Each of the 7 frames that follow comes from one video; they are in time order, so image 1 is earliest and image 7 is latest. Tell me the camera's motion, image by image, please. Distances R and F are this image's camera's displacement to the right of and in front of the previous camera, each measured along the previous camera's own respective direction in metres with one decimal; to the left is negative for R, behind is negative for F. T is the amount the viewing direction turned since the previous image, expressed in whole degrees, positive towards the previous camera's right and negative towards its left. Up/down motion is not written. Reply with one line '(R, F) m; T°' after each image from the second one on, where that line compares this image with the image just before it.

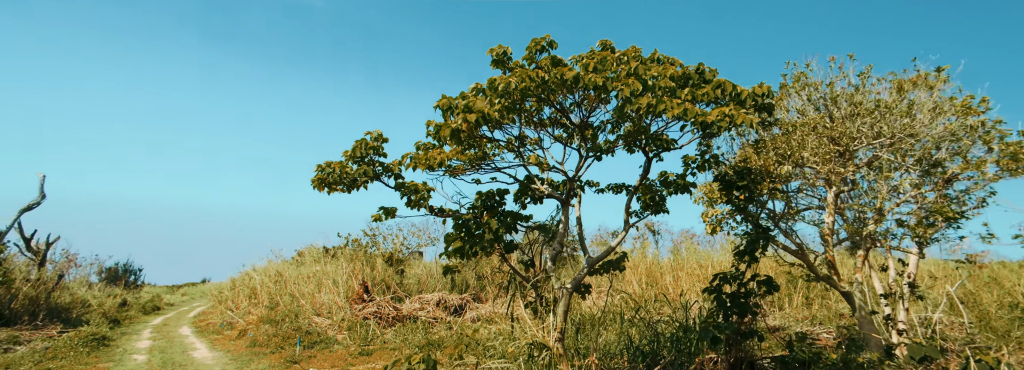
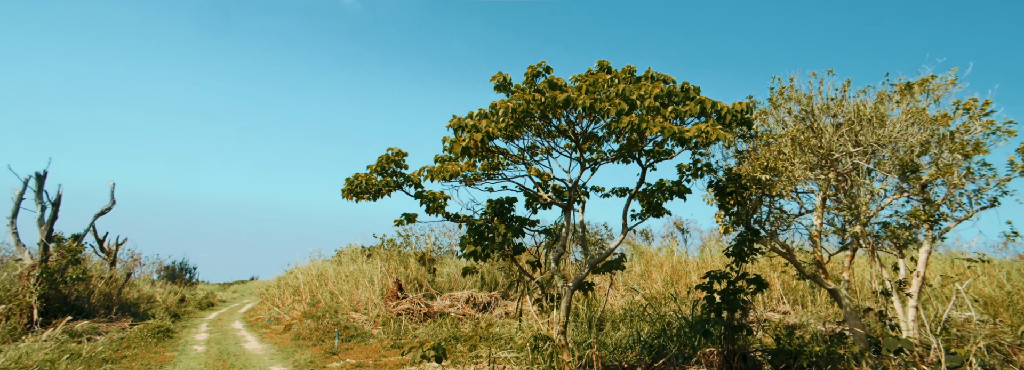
(+0.4, -0.7) m; -4°
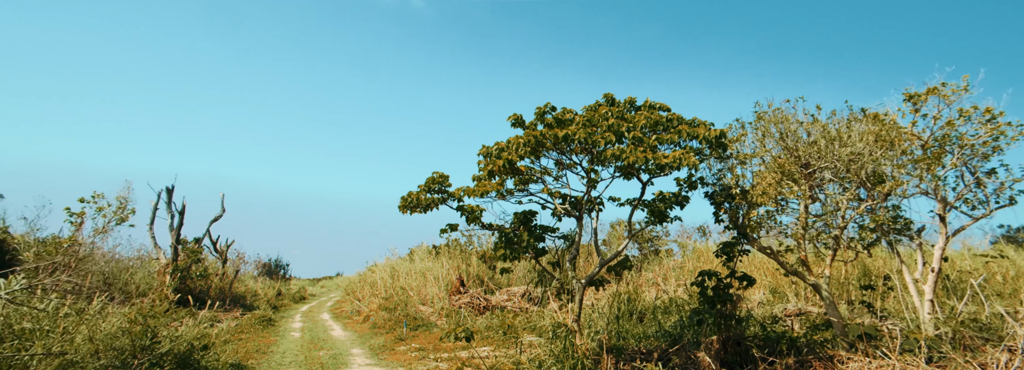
(+0.8, -1.5) m; -7°
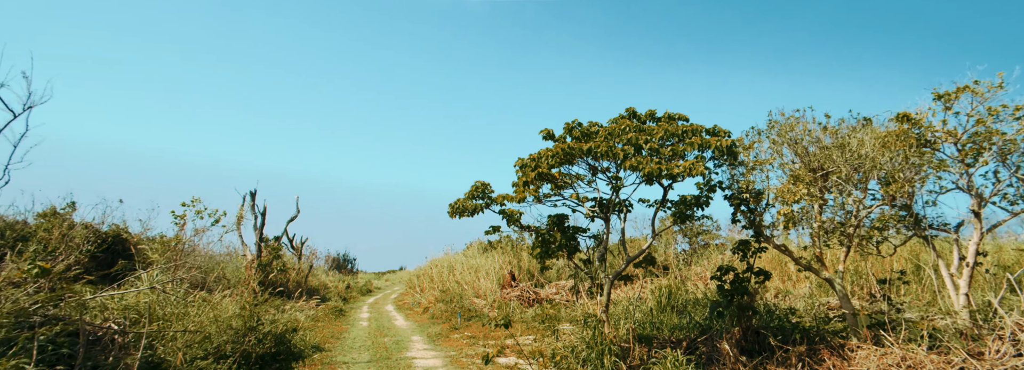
(+0.4, -1.1) m; -6°
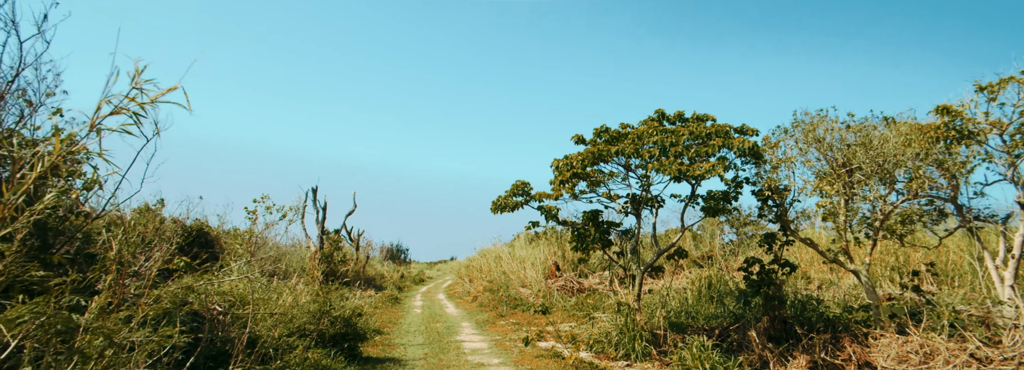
(+0.2, -0.8) m; -5°
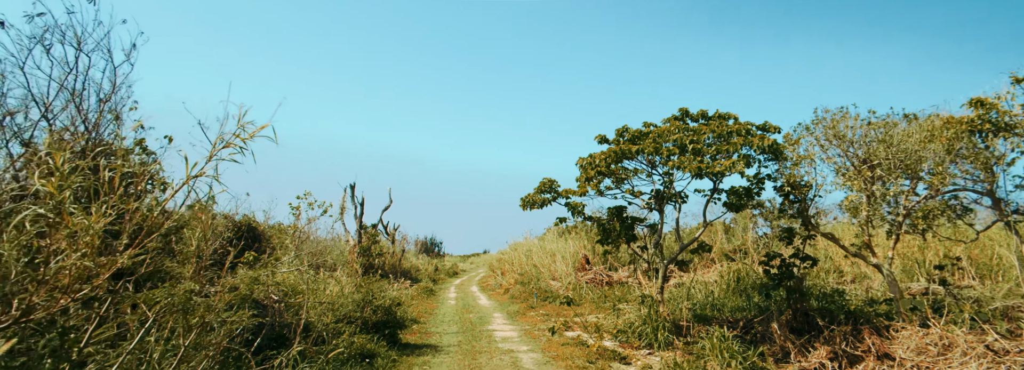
(+0.1, -0.5) m; -3°
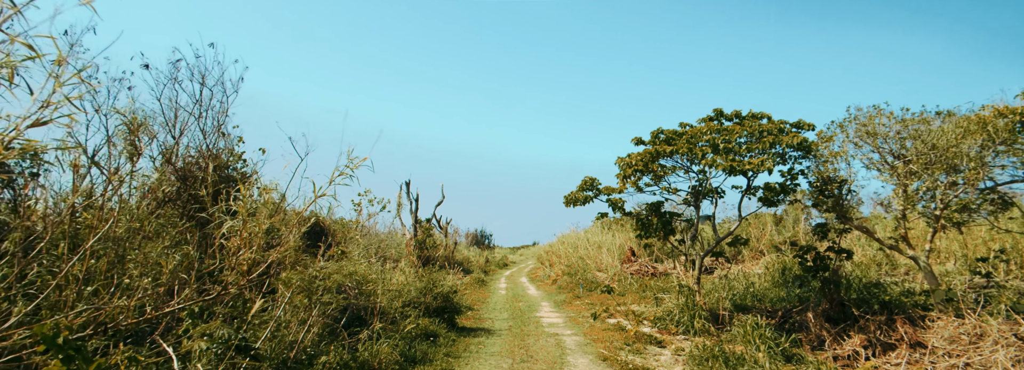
(+0.1, -0.8) m; -5°
